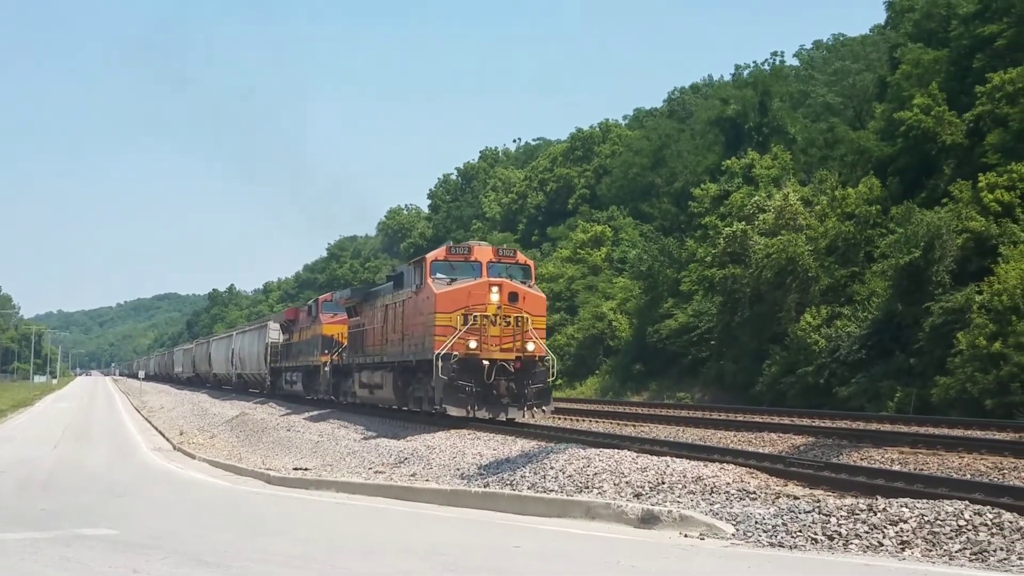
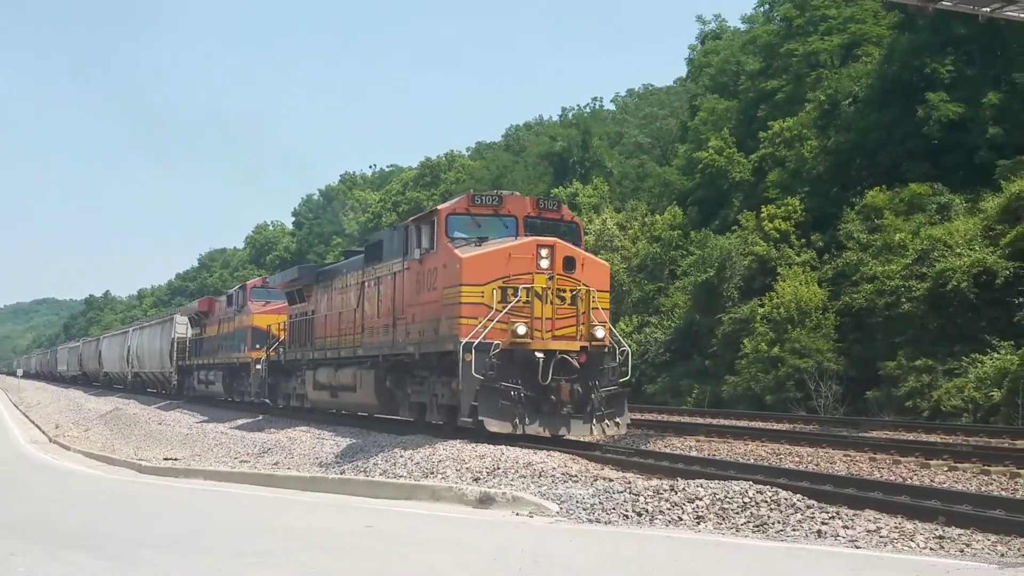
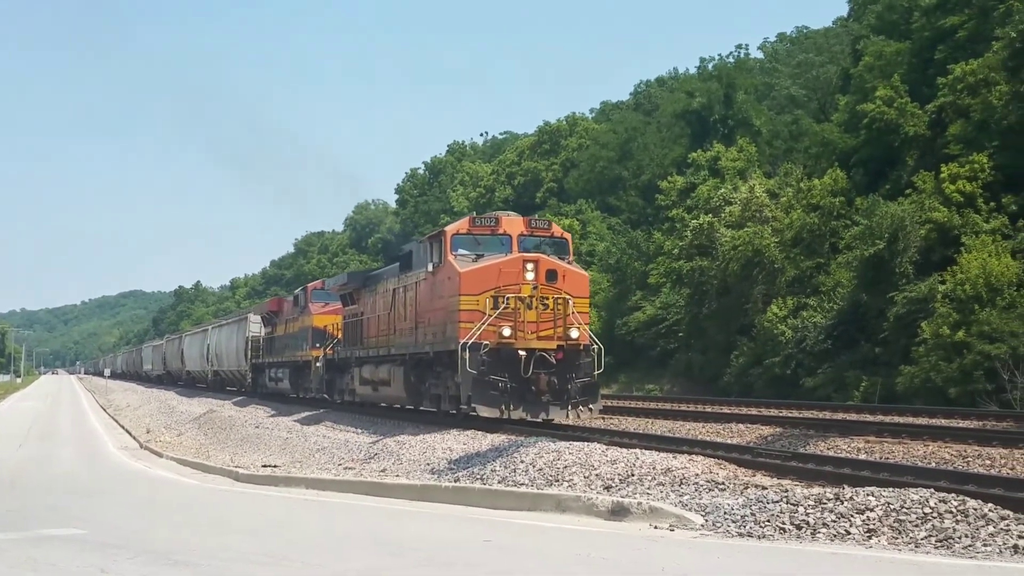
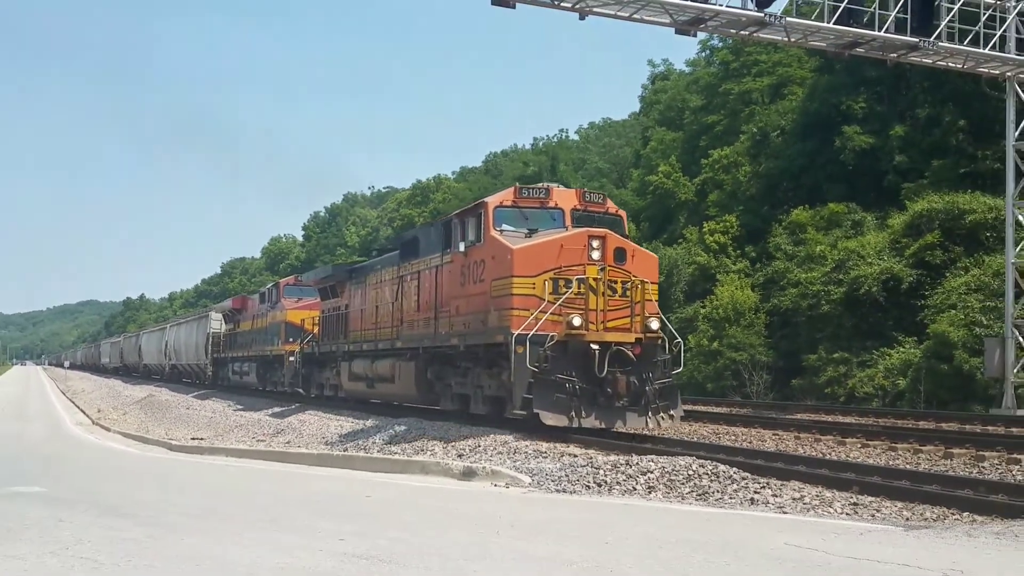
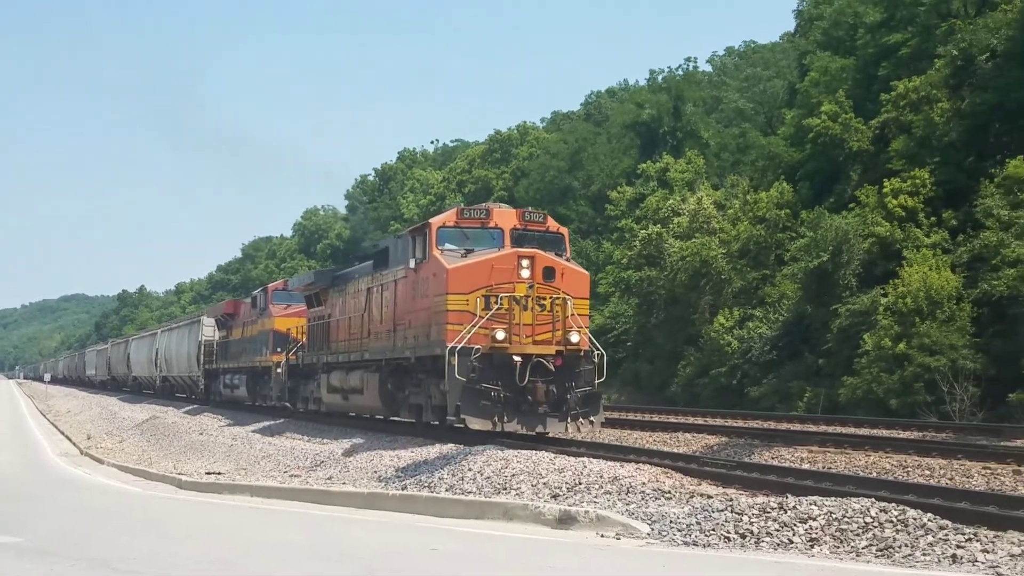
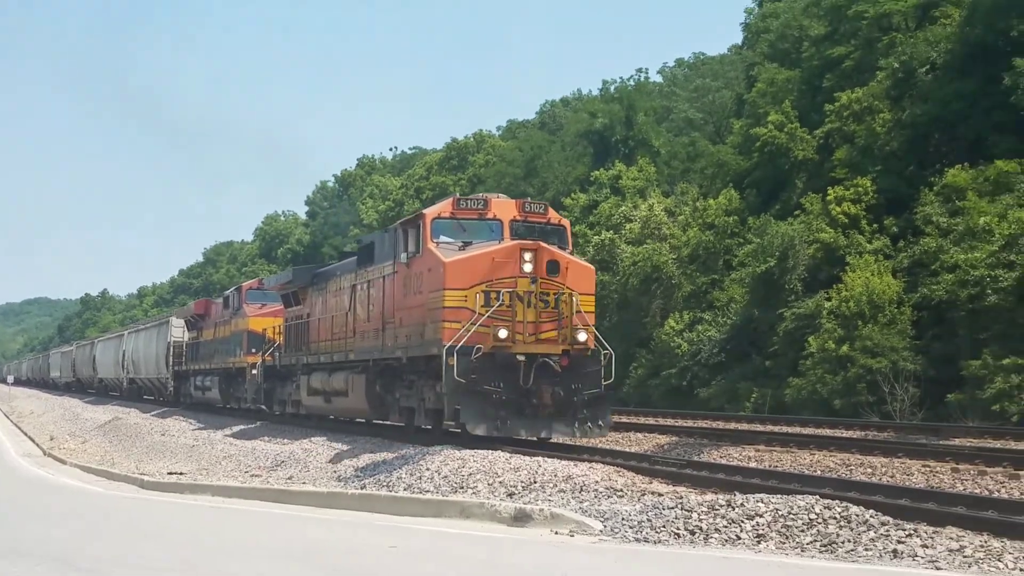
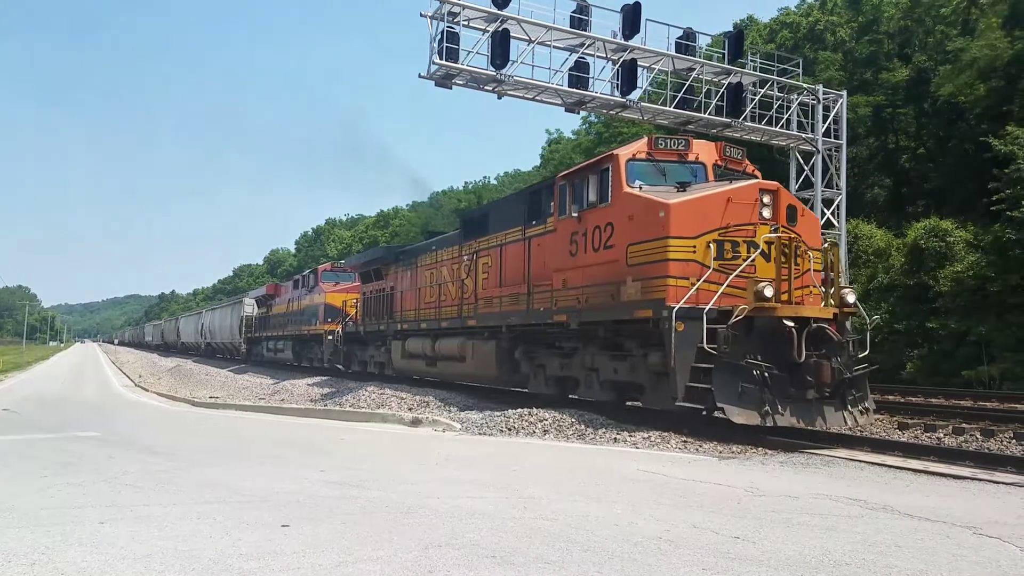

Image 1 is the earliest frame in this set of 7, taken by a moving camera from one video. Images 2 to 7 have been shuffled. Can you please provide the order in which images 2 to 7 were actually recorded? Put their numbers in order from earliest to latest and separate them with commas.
3, 5, 6, 2, 4, 7
